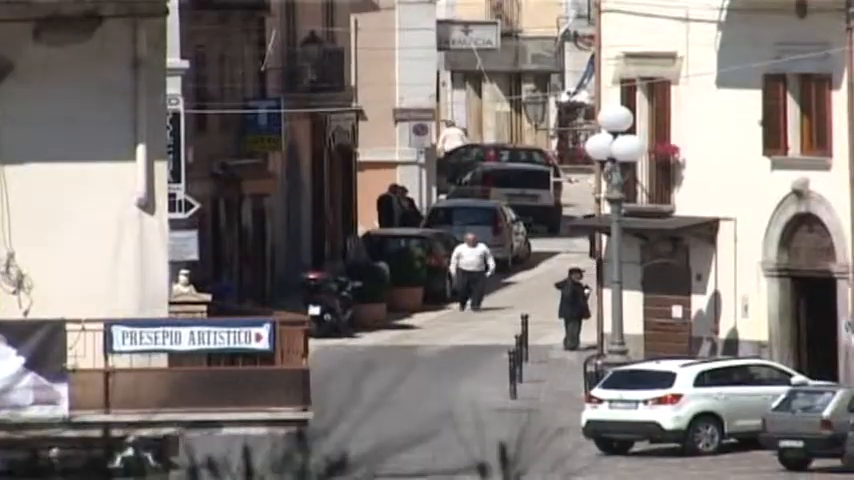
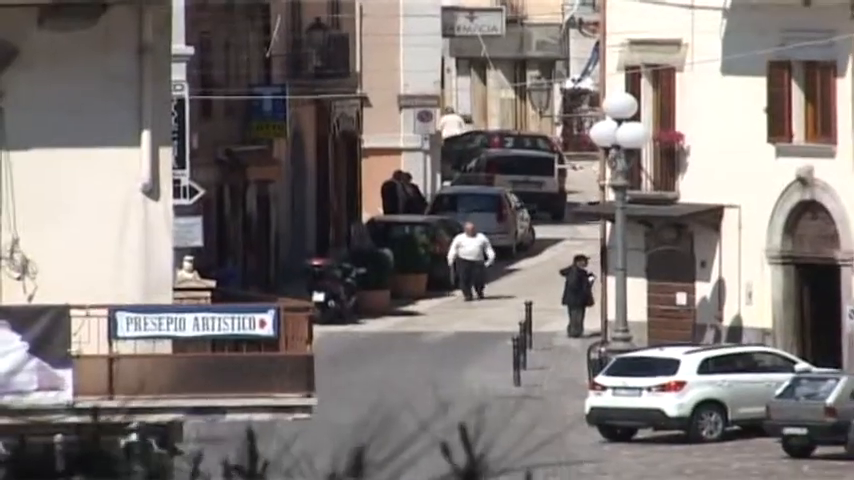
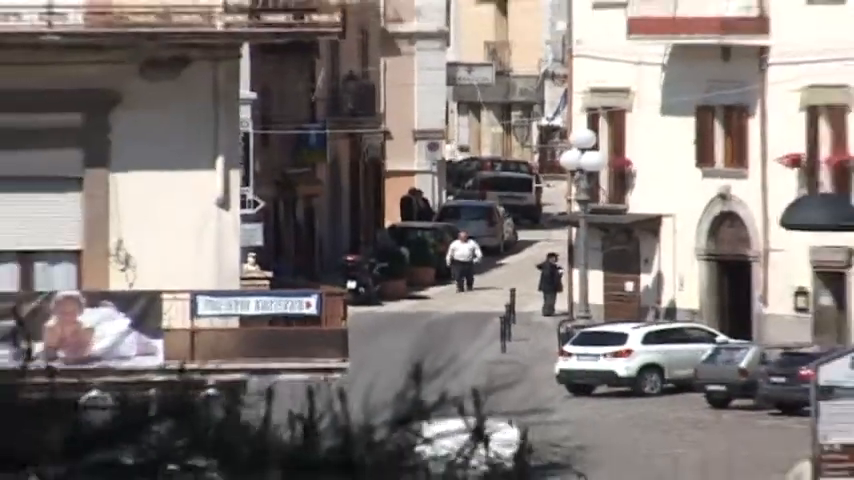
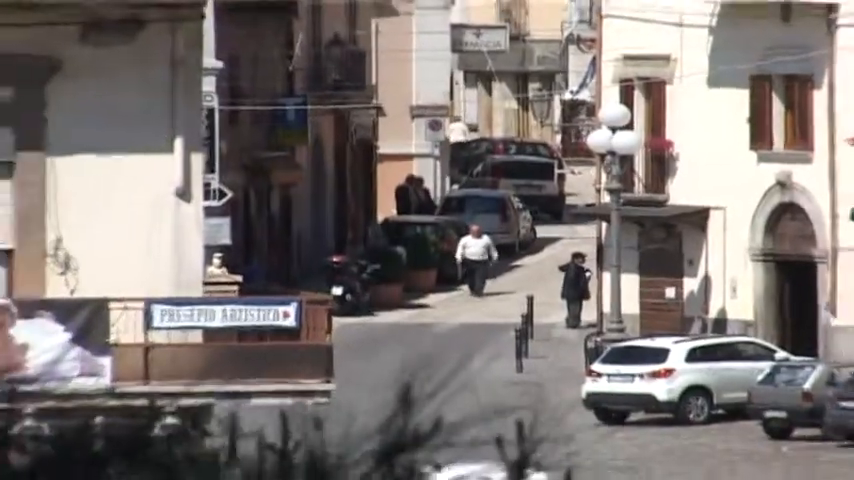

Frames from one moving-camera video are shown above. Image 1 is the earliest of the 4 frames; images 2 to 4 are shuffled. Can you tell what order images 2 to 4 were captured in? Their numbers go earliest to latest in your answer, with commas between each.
2, 4, 3
